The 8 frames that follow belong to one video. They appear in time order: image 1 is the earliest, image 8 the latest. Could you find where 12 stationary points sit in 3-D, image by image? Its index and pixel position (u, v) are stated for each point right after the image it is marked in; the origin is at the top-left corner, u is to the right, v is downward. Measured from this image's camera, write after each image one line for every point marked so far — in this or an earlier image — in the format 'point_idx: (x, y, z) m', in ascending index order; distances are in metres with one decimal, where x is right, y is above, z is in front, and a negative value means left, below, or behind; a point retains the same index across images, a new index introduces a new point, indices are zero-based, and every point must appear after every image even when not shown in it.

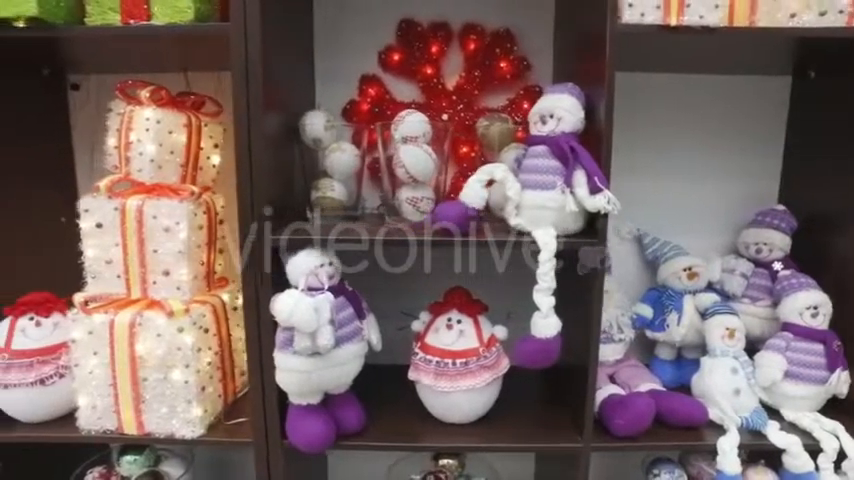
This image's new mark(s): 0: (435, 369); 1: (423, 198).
0: (+0.1, -0.7, +1.2) m
1: (0.0, +0.2, +1.2) m
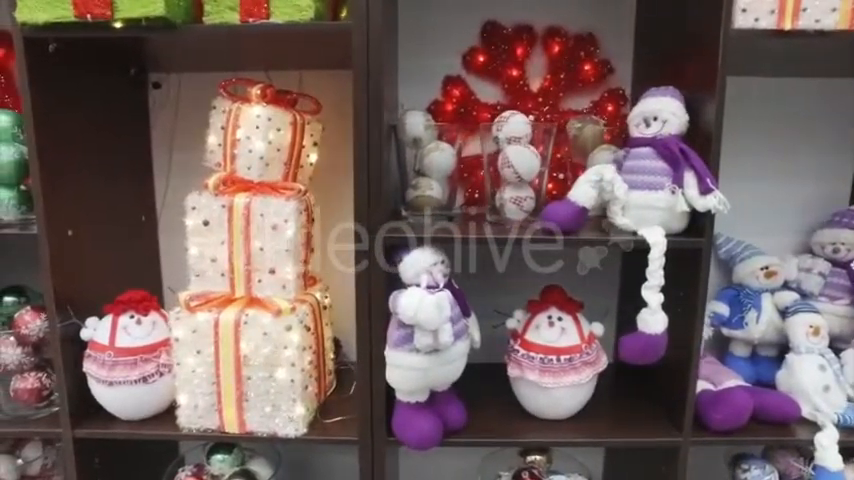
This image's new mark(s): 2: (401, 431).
0: (+0.6, -0.7, +1.2) m
1: (+0.6, +0.2, +1.2) m
2: (-0.1, -1.0, +1.2) m
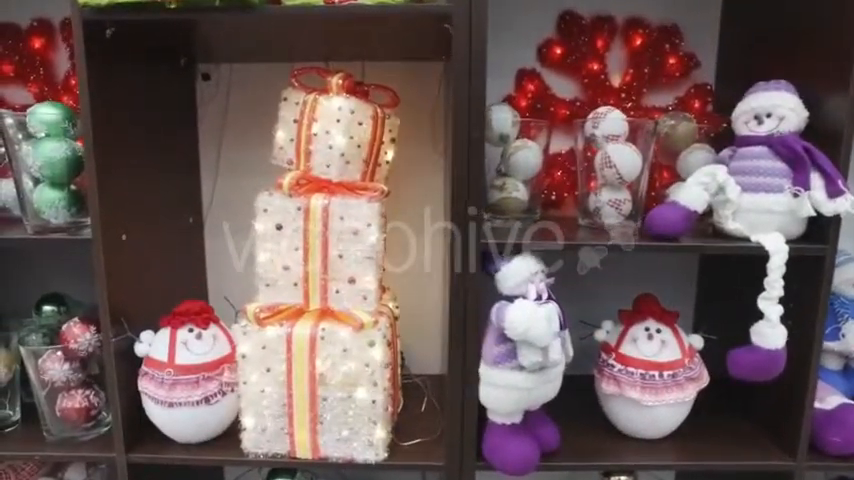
0: (+1.1, -0.7, +1.1) m
1: (+1.0, +0.2, +1.1) m
2: (+0.3, -1.1, +1.1) m
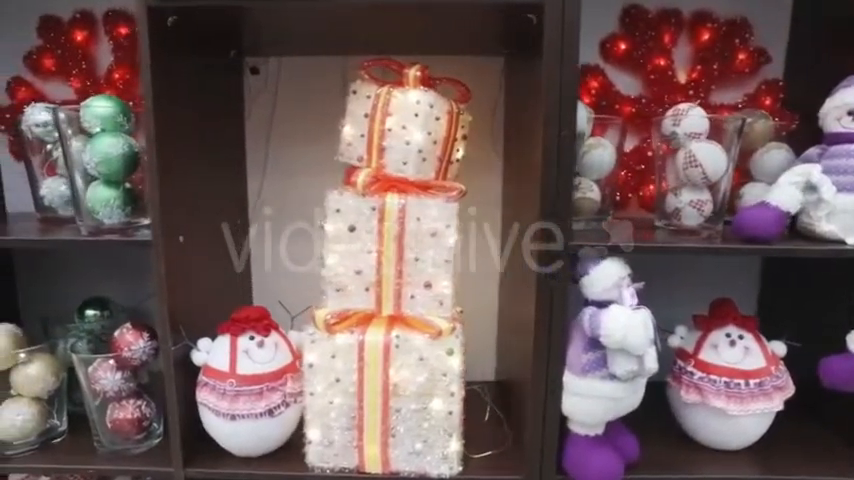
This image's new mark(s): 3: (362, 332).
0: (+1.5, -0.8, +1.1) m
1: (+1.4, +0.2, +1.1) m
2: (+0.7, -1.1, +1.0) m
3: (-0.3, -0.4, +1.0) m
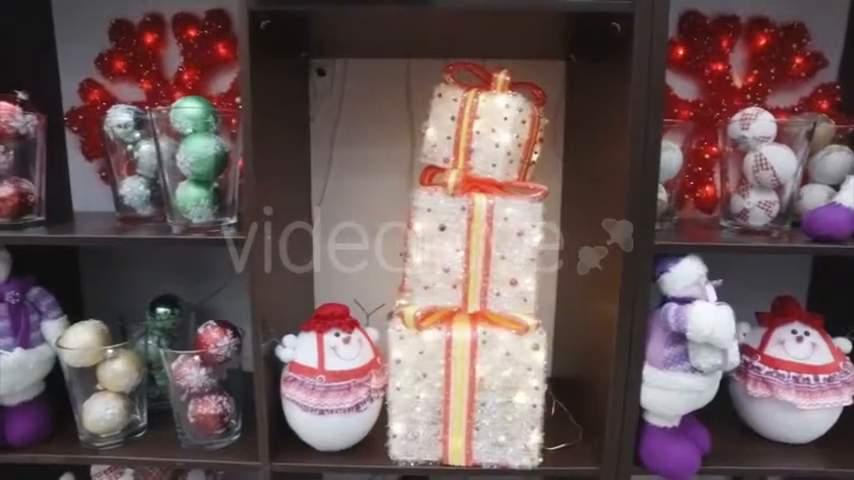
0: (+1.9, -0.8, +1.1) m
1: (+1.8, +0.2, +1.1) m
2: (+1.1, -1.1, +1.0) m
3: (+0.1, -0.4, +1.0) m
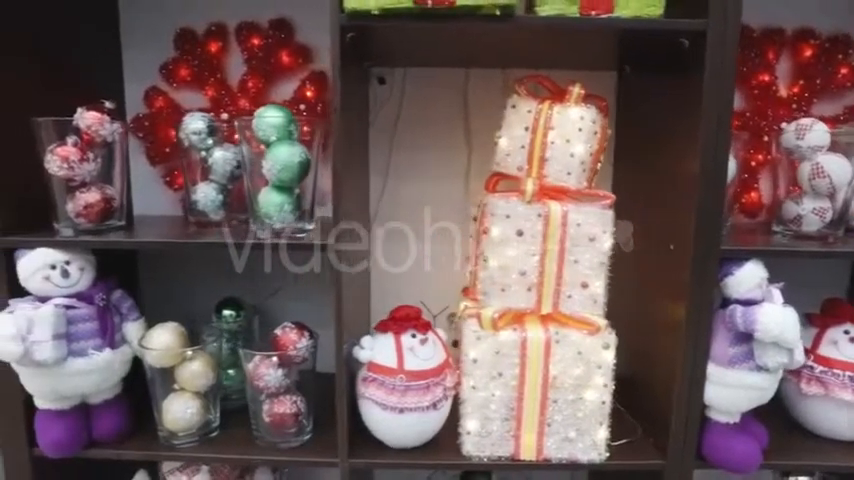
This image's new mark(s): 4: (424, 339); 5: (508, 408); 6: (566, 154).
0: (+2.3, -0.8, +1.2) m
1: (+2.2, +0.2, +1.2) m
2: (+1.5, -1.1, +1.1) m
3: (+0.5, -0.5, +1.1) m
4: (0.0, -0.5, +1.1) m
5: (+0.4, -0.9, +1.1) m
6: (+0.7, +0.4, +1.1) m
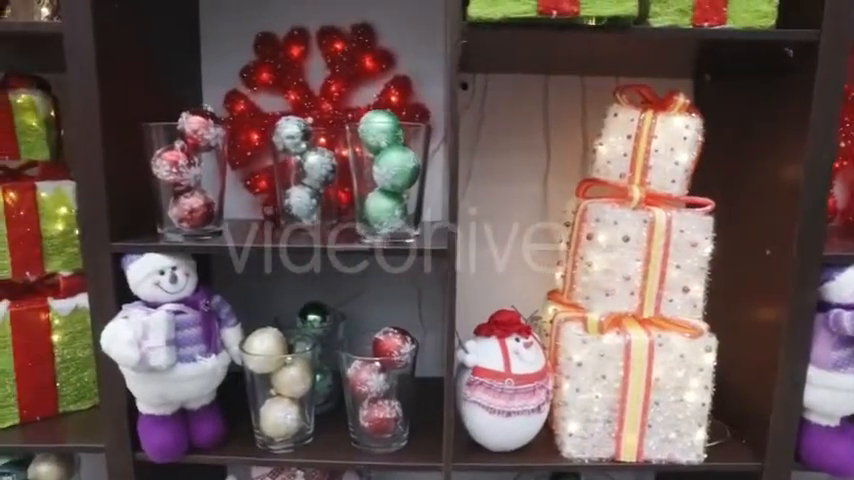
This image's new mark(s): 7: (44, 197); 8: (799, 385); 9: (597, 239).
0: (+2.8, -0.8, +1.2) m
1: (+2.8, +0.1, +1.2) m
2: (+2.1, -1.1, +1.1) m
3: (+1.0, -0.5, +1.1) m
4: (+0.5, -0.5, +1.1) m
5: (+1.0, -0.9, +1.1) m
6: (+1.2, +0.4, +1.1) m
7: (-2.2, +0.2, +1.2) m
8: (+1.9, -0.7, +1.1) m
9: (+0.9, 0.0, +1.1) m
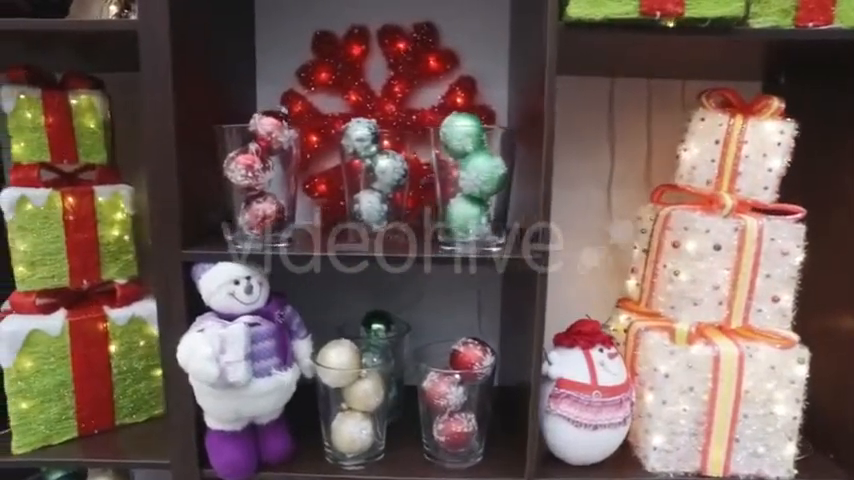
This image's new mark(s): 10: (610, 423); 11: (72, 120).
0: (+3.2, -0.8, +1.2) m
1: (+3.2, +0.1, +1.2) m
2: (+2.5, -1.2, +1.1) m
3: (+1.5, -0.5, +1.1) m
4: (+0.9, -0.6, +1.1) m
5: (+1.4, -0.9, +1.1) m
6: (+1.7, +0.4, +1.1) m
7: (-1.7, +0.2, +1.1) m
8: (+2.3, -0.8, +1.1) m
9: (+1.3, 0.0, +1.1) m
10: (+0.9, -0.9, +1.1) m
11: (-1.9, +0.6, +1.1) m
